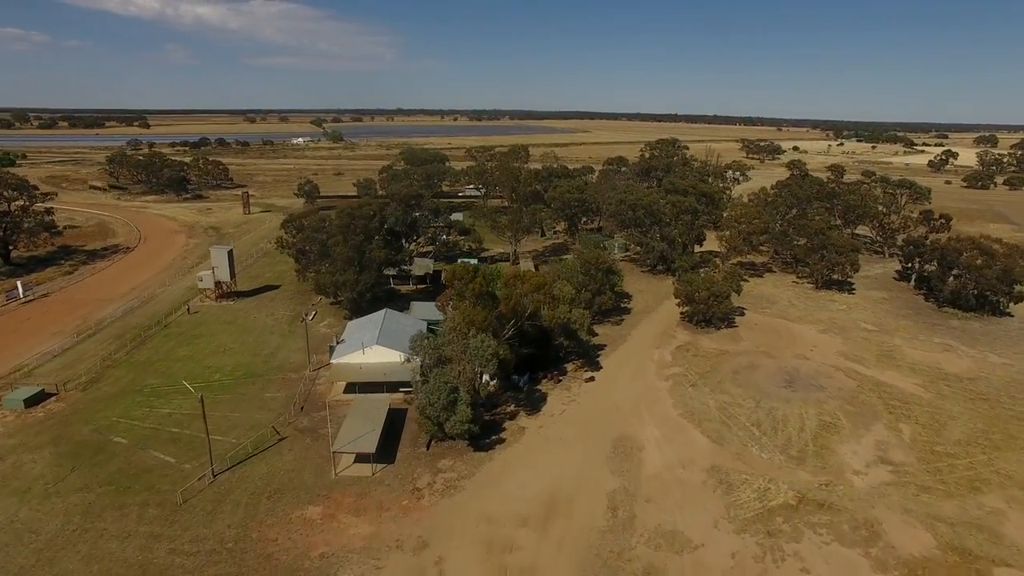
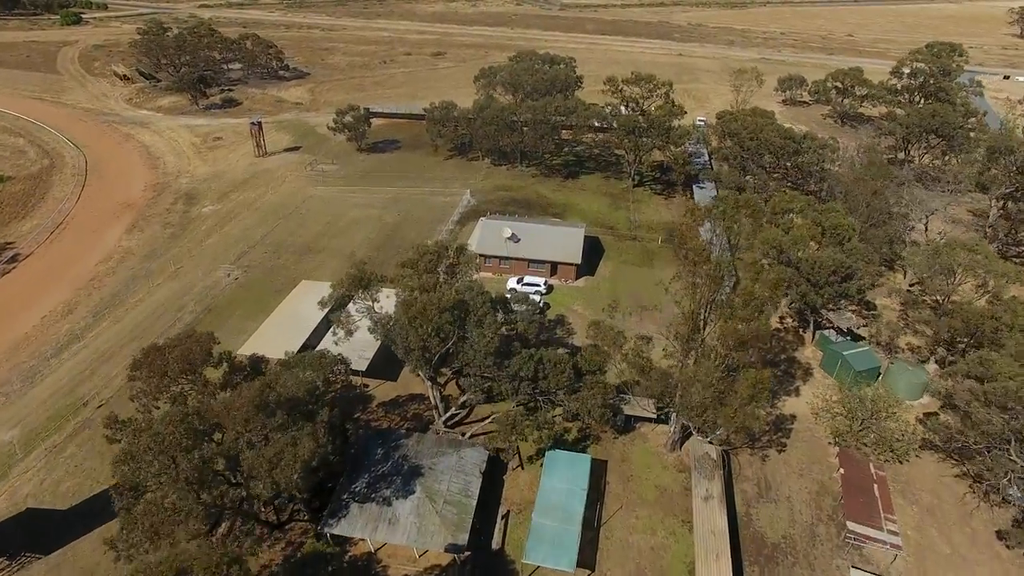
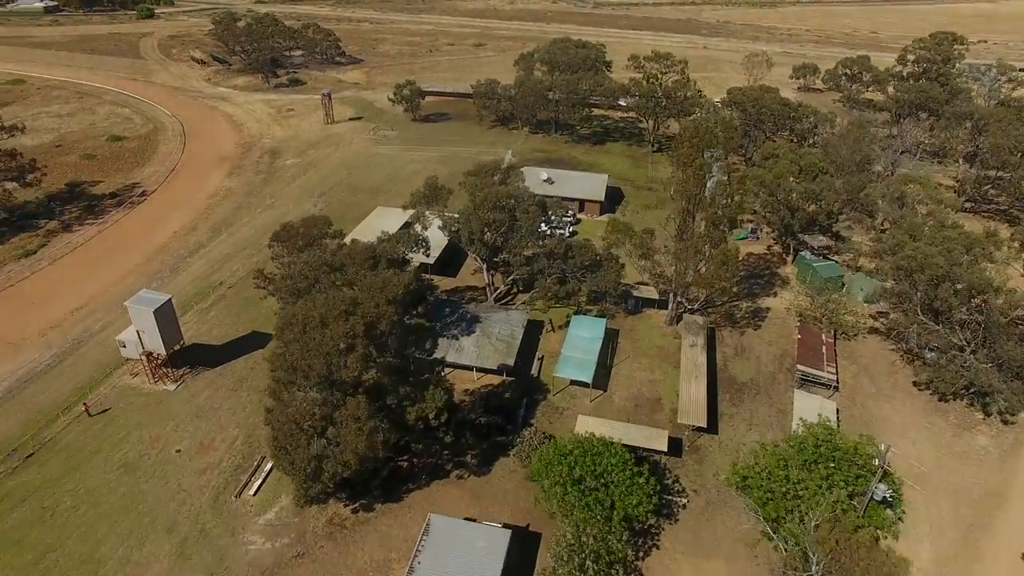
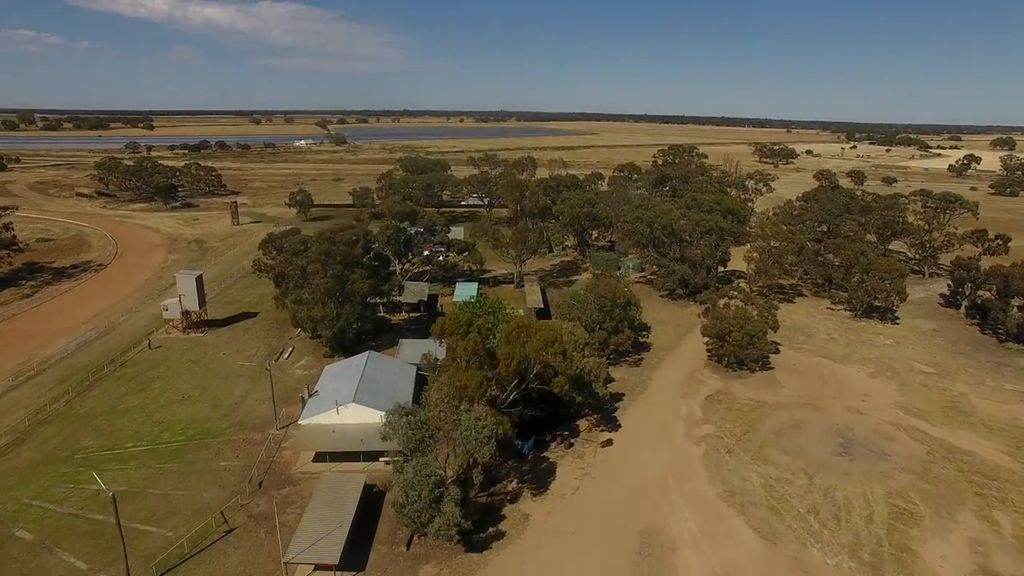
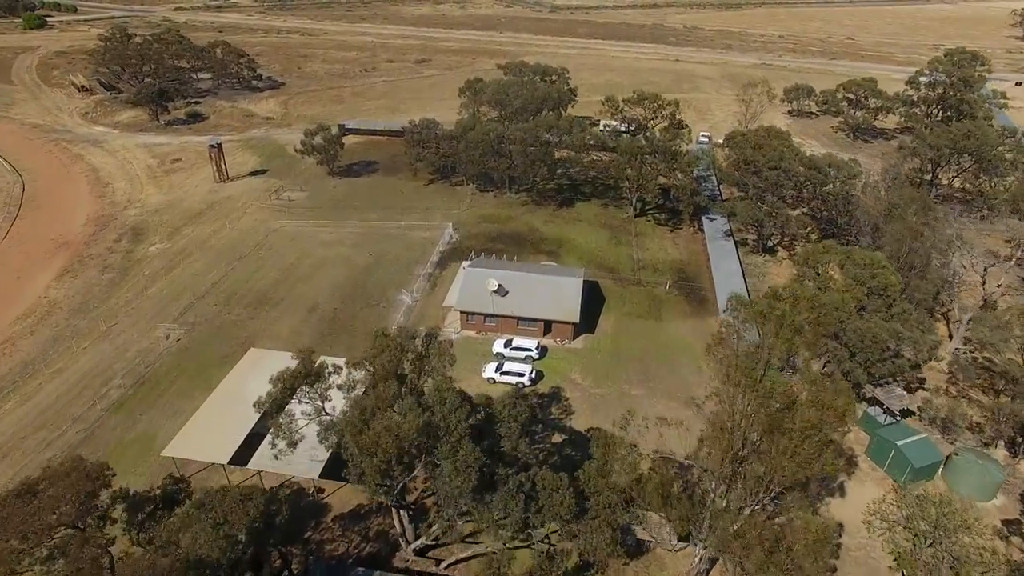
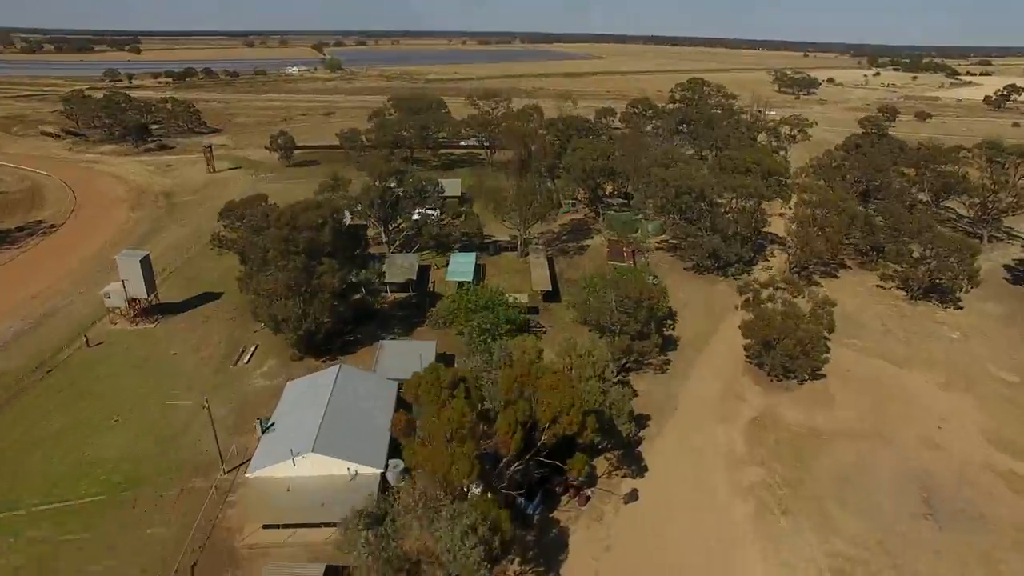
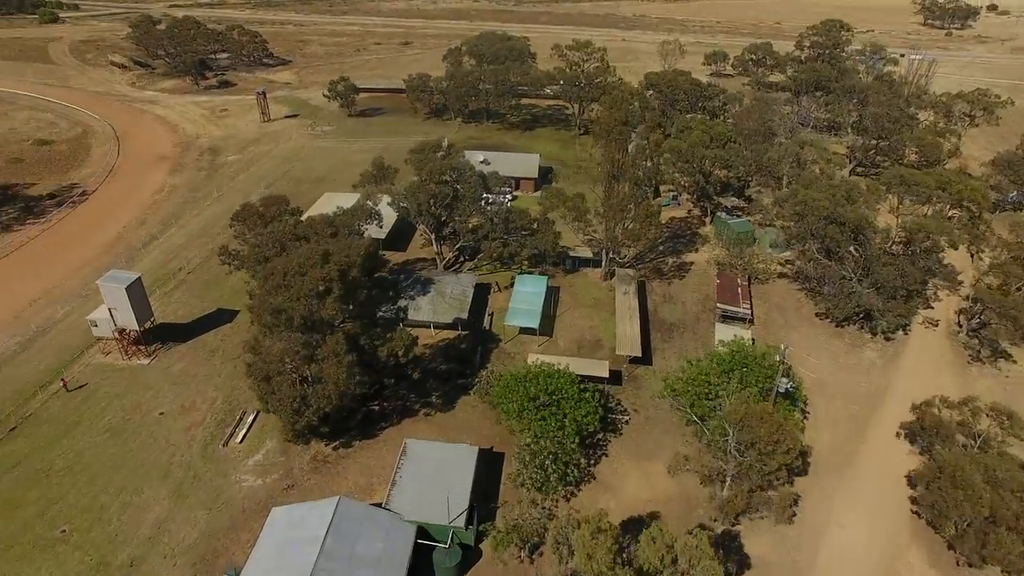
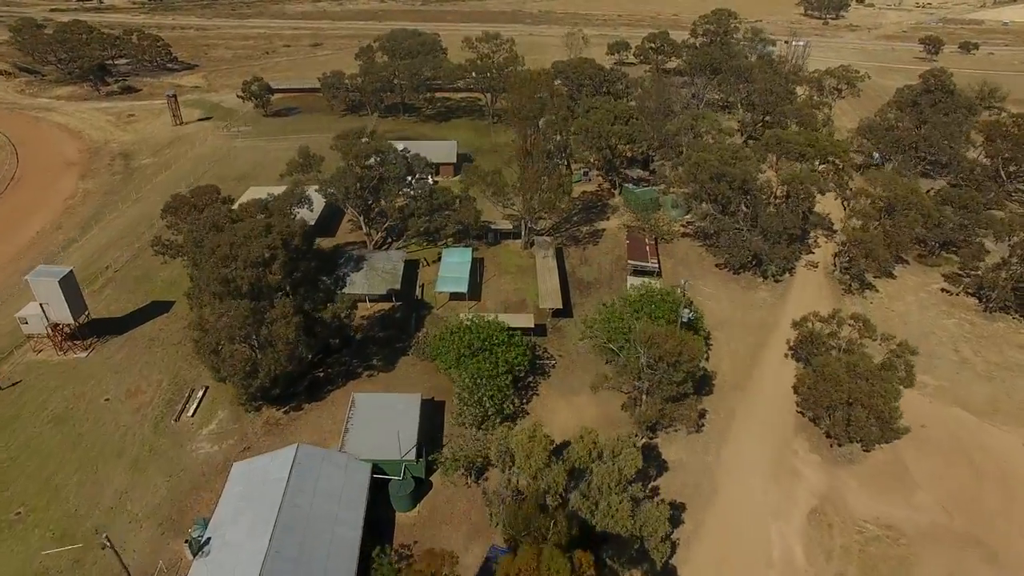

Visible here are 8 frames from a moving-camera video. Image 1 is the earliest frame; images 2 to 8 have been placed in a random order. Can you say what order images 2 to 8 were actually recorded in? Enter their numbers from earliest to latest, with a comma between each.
4, 6, 8, 7, 3, 2, 5
